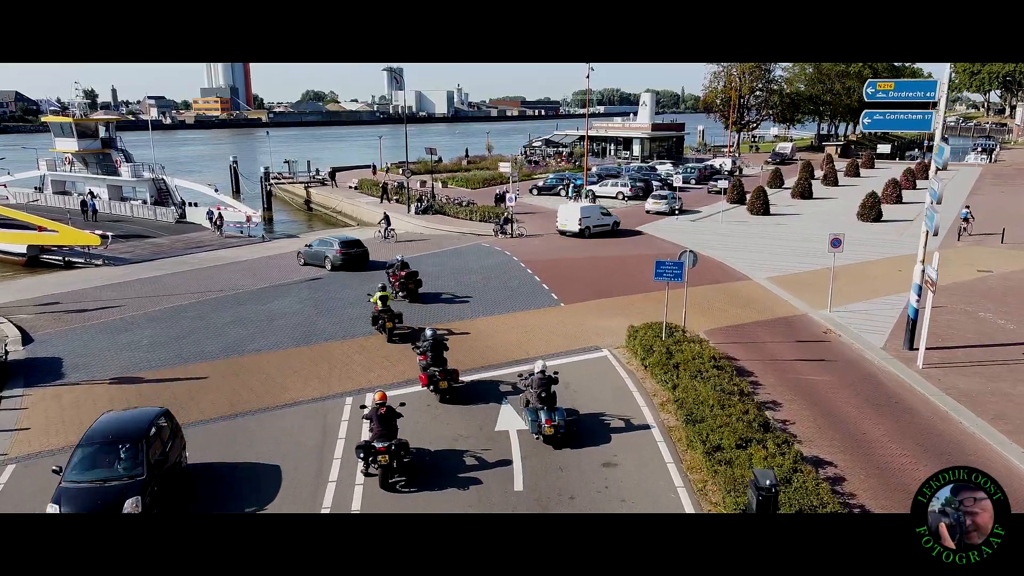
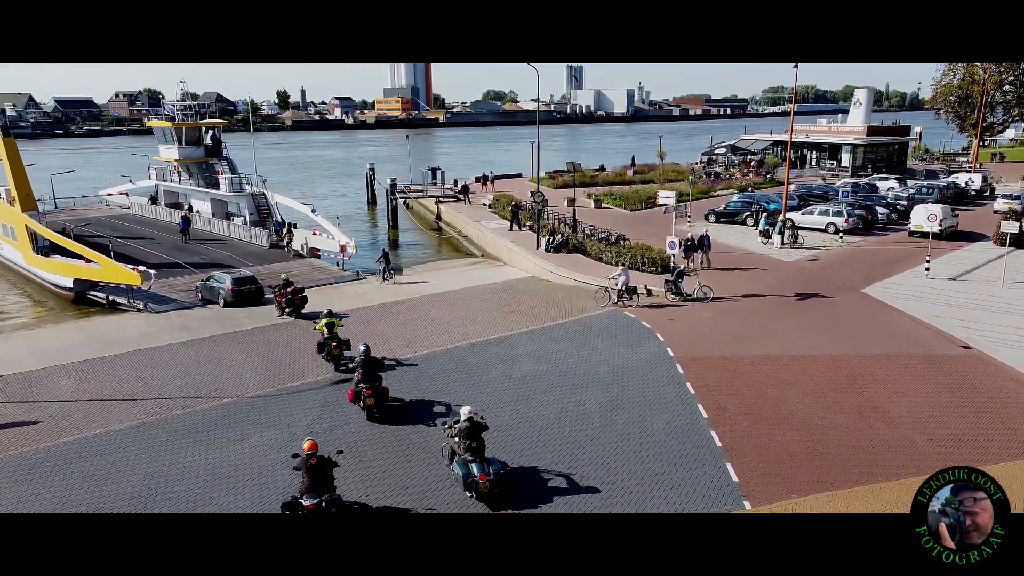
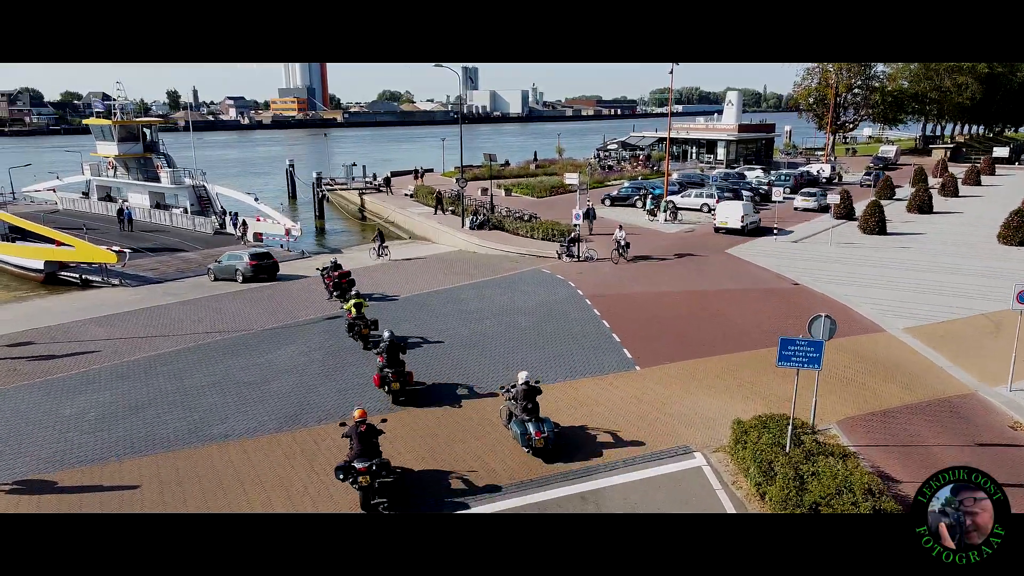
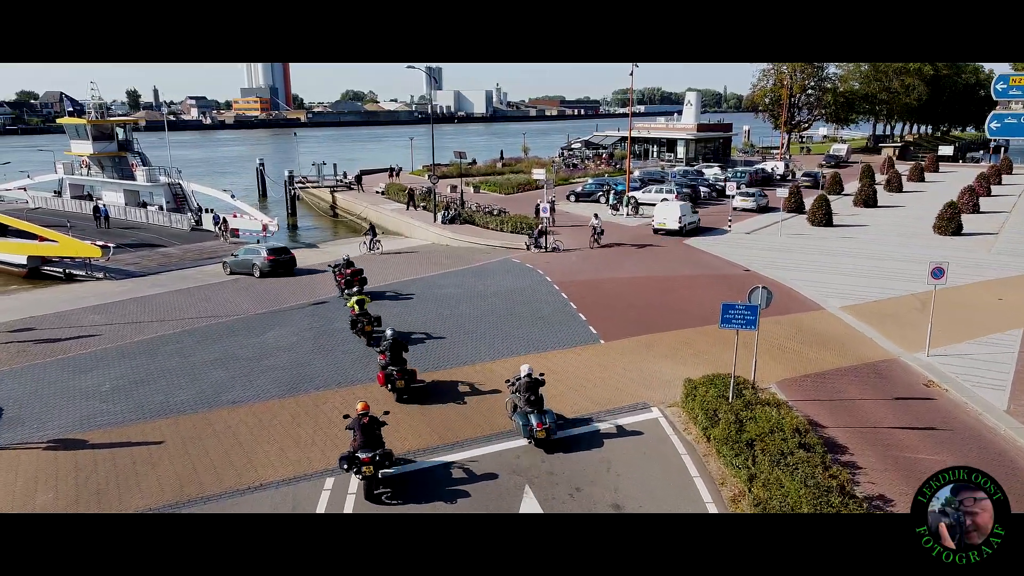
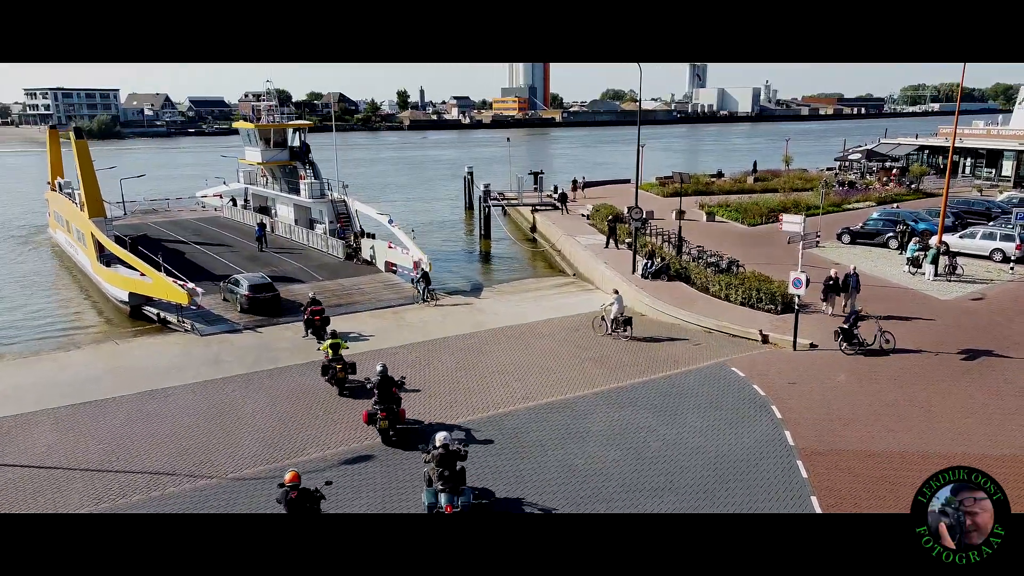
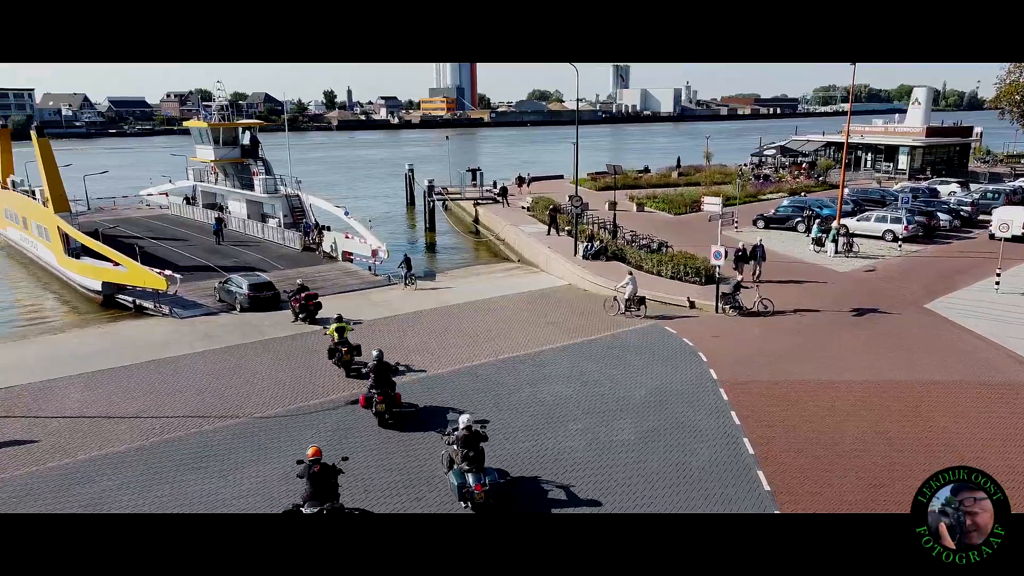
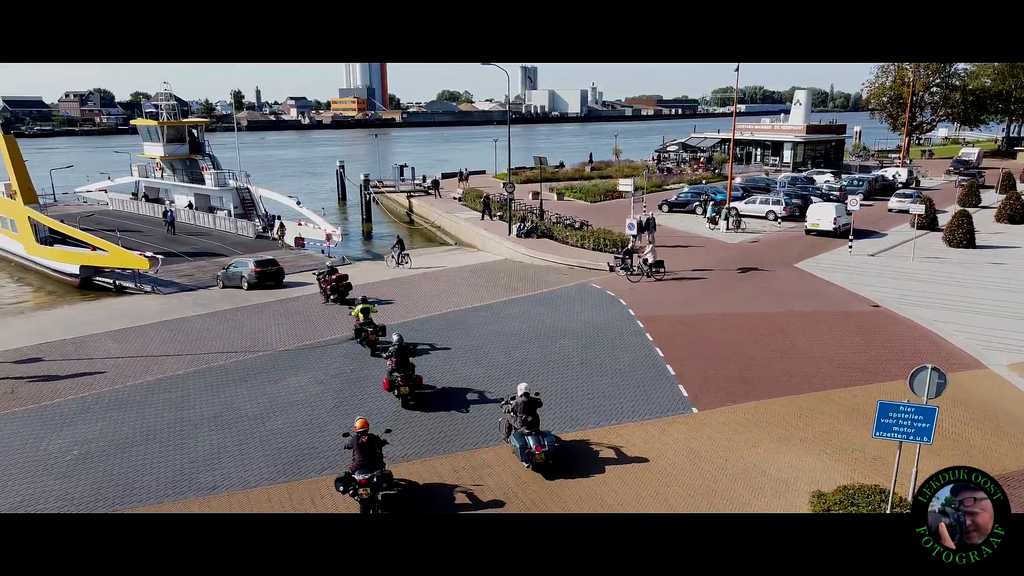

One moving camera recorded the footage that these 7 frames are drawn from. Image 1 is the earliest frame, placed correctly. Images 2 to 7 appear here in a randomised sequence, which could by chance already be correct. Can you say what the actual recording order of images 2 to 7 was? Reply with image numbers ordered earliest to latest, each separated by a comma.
4, 3, 7, 2, 6, 5
